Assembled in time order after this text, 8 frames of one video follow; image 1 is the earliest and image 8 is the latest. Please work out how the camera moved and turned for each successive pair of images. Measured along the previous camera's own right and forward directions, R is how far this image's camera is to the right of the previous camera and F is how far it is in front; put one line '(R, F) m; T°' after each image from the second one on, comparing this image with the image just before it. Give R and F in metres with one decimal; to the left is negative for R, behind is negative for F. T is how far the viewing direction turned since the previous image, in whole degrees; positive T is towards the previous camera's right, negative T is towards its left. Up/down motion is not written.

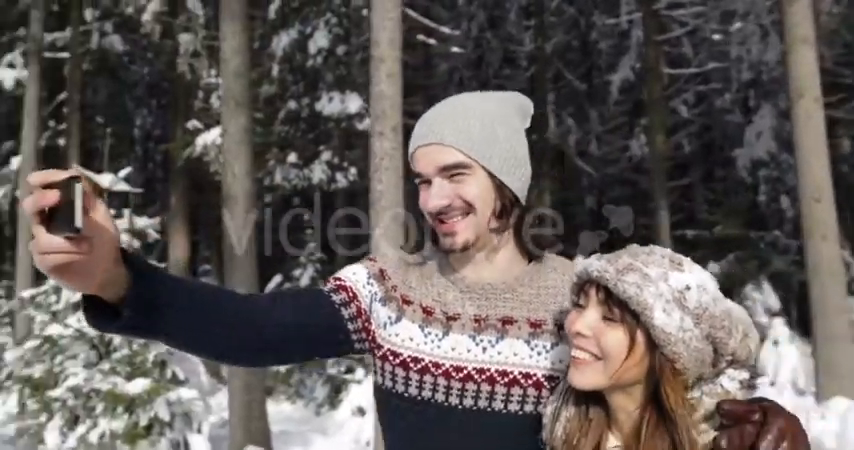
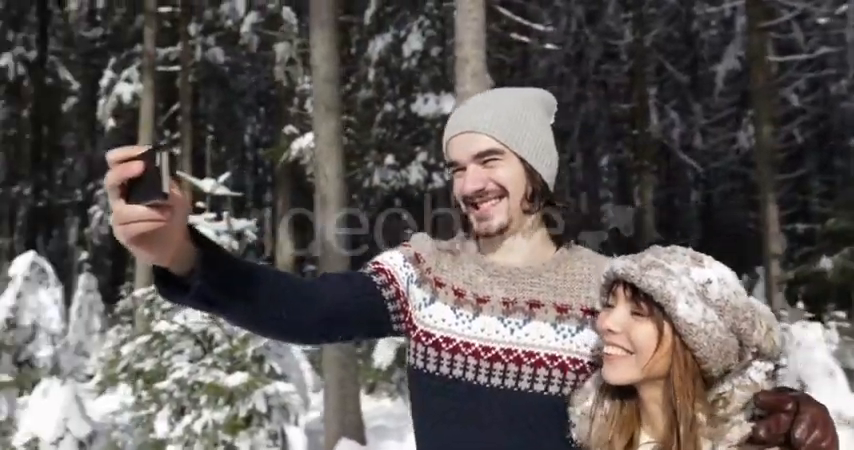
(+0.2, -0.1) m; -7°
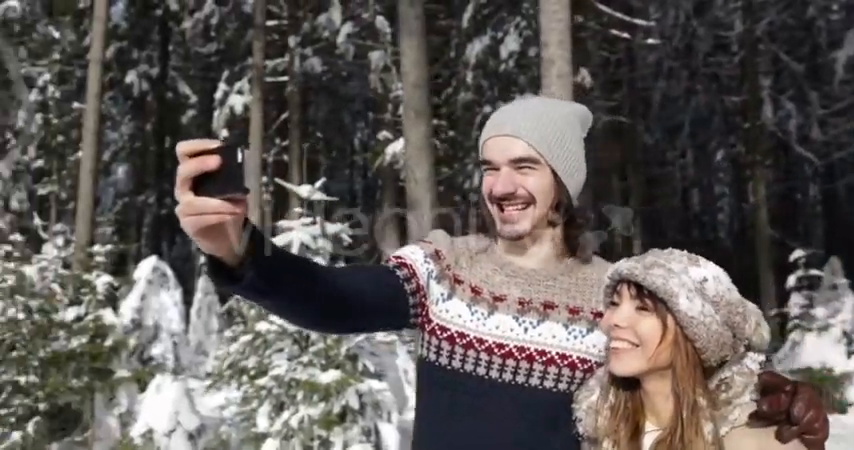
(+0.2, -0.1) m; -8°
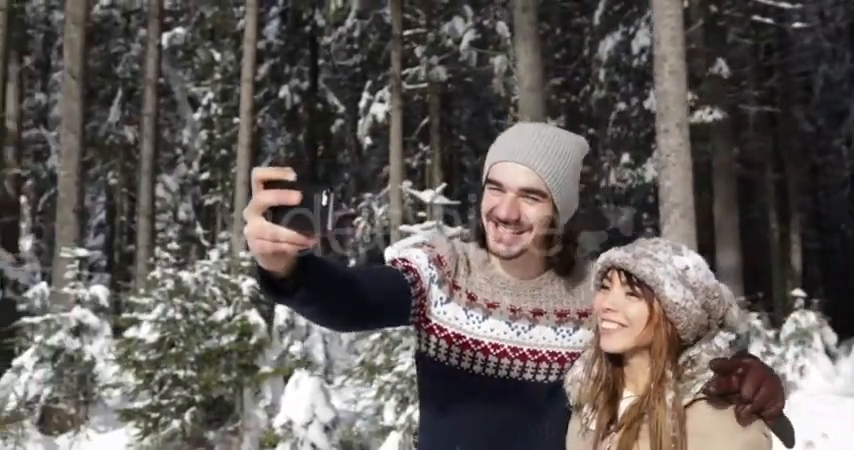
(+0.4, -0.2) m; -11°
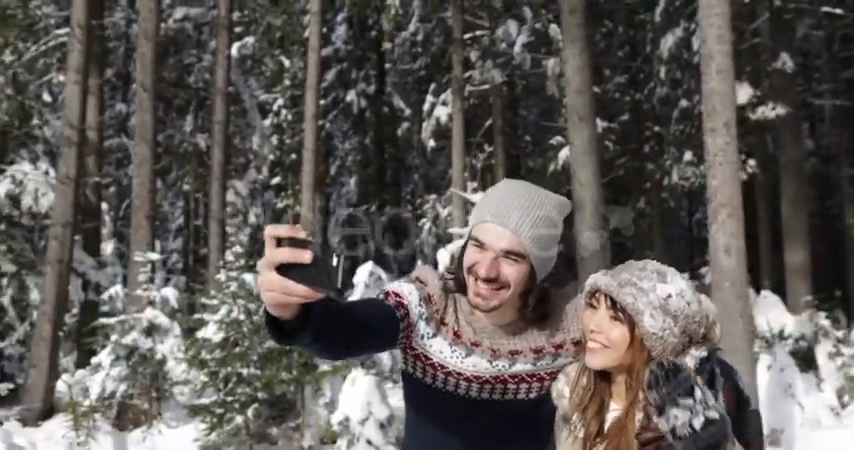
(+0.2, -0.2) m; -5°
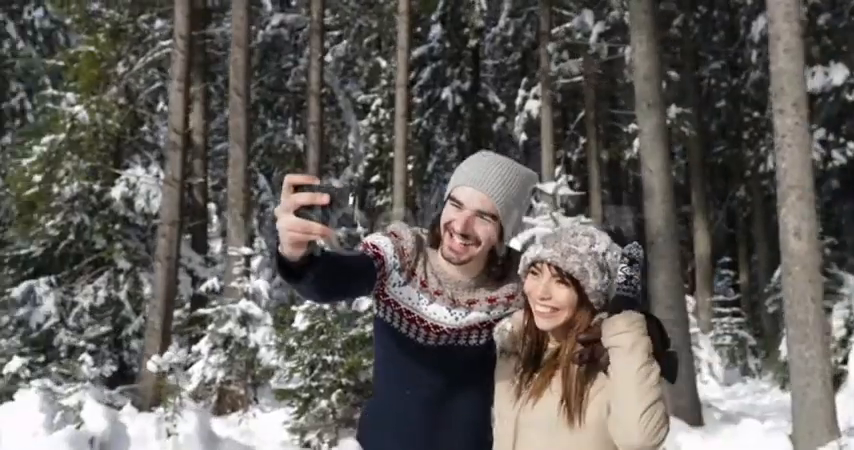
(+0.4, -0.2) m; -8°
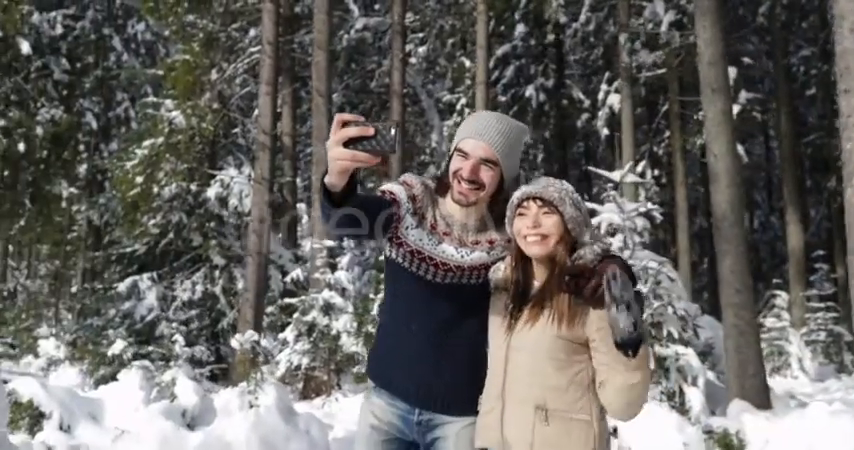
(+0.3, -0.3) m; -6°
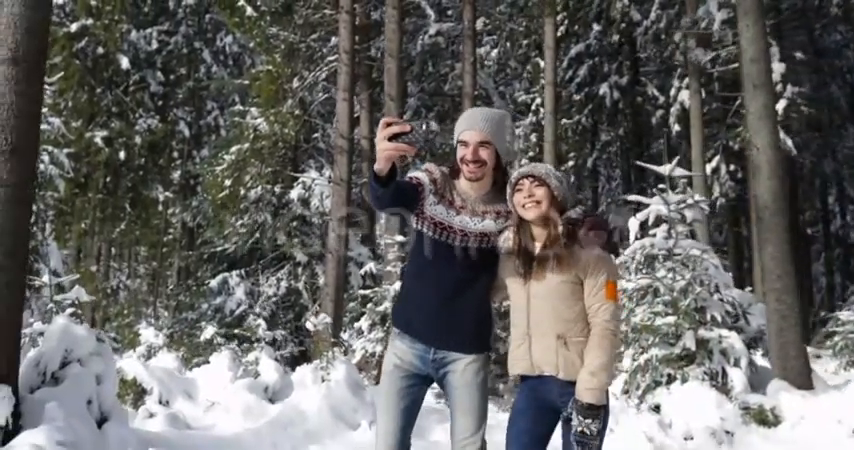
(+0.3, -0.7) m; -6°
